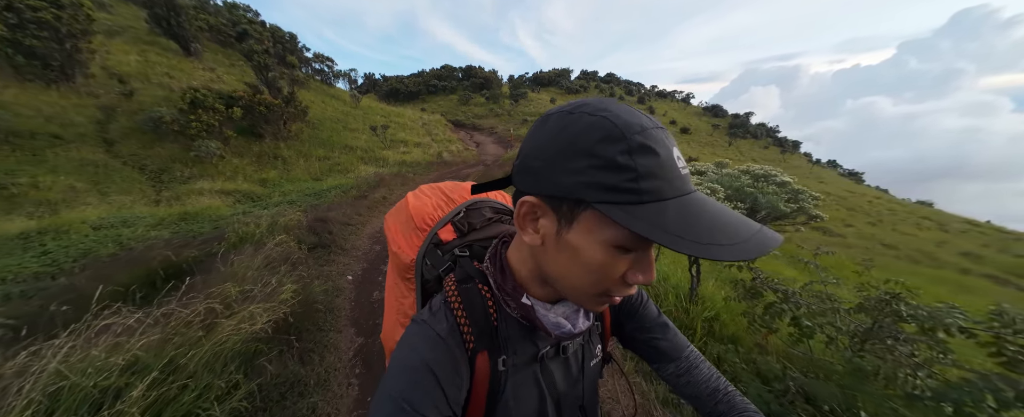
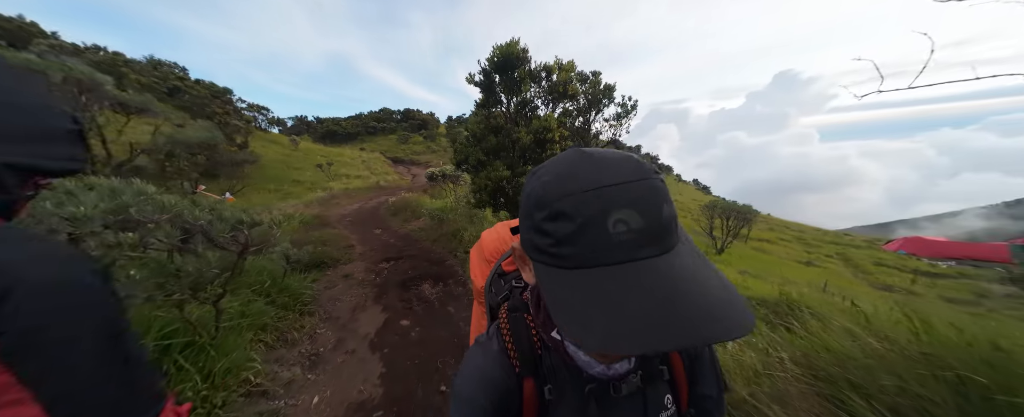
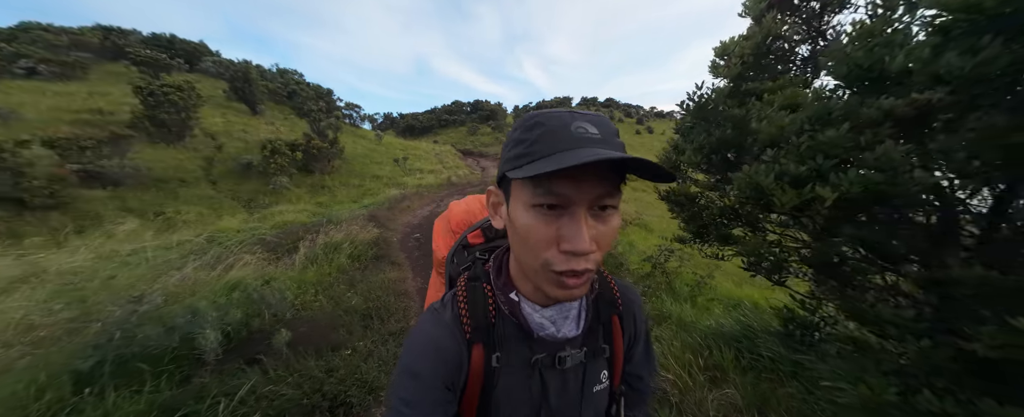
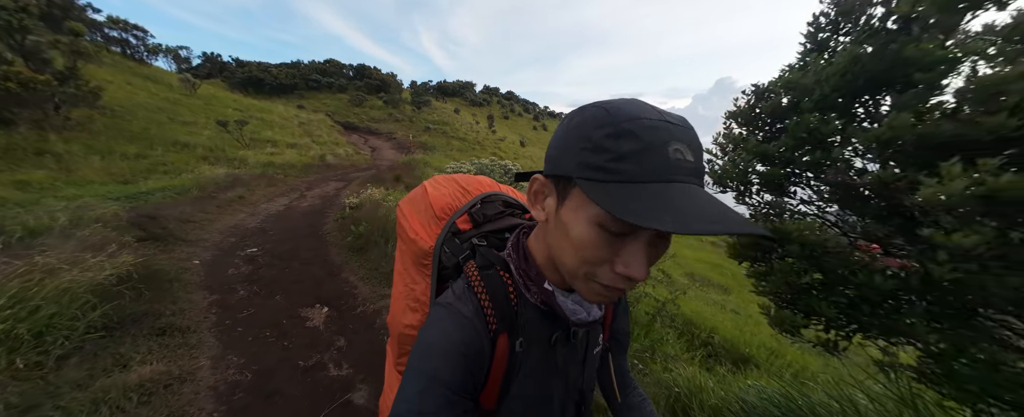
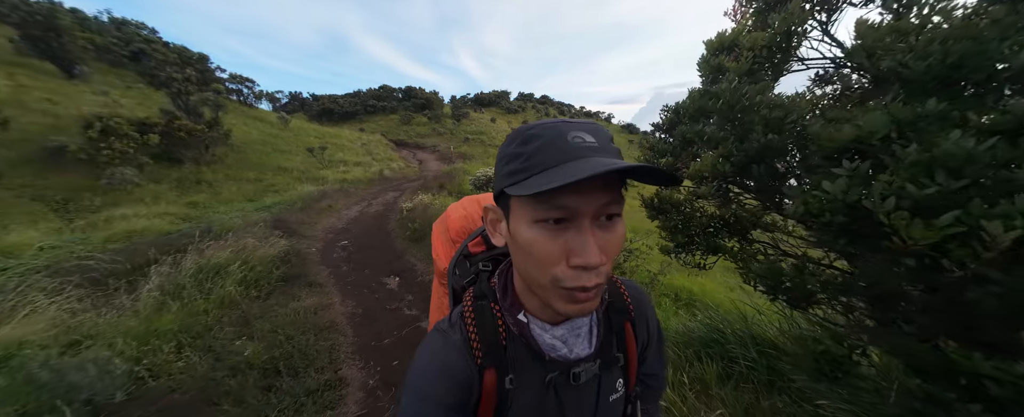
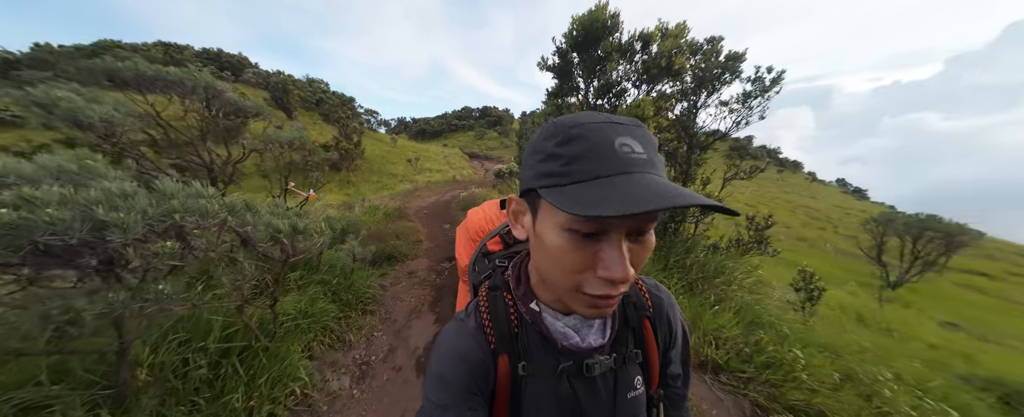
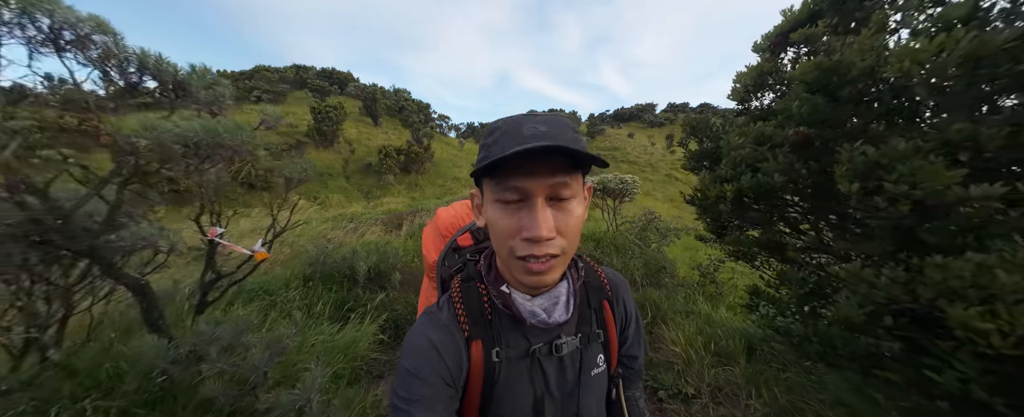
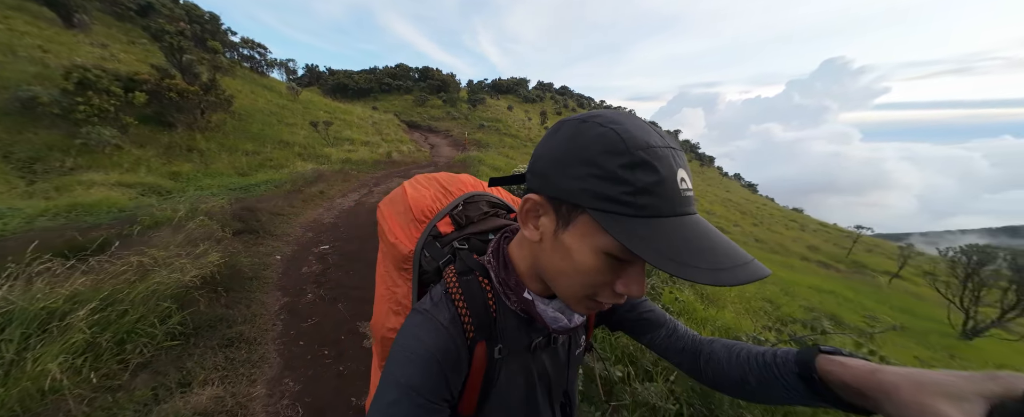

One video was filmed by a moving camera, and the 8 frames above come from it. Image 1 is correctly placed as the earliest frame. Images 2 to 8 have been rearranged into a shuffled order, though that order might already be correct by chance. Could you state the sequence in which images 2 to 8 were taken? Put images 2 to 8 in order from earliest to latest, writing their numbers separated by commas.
8, 4, 5, 3, 7, 6, 2
